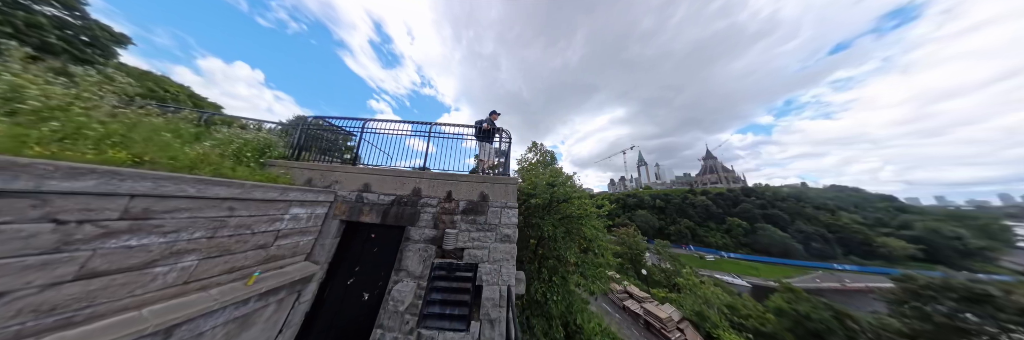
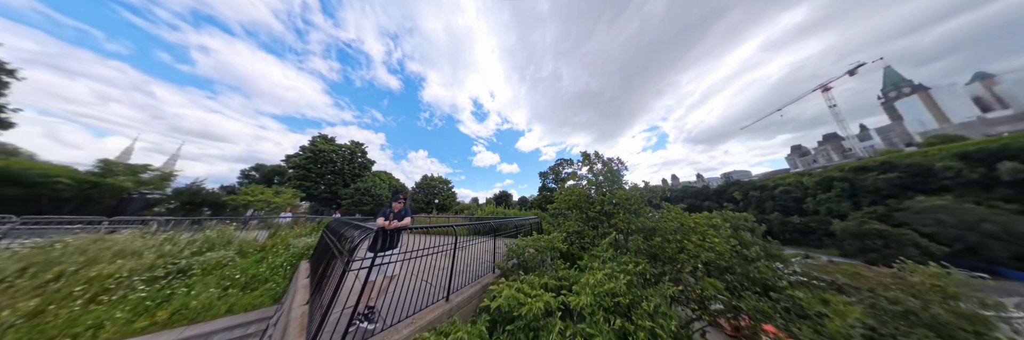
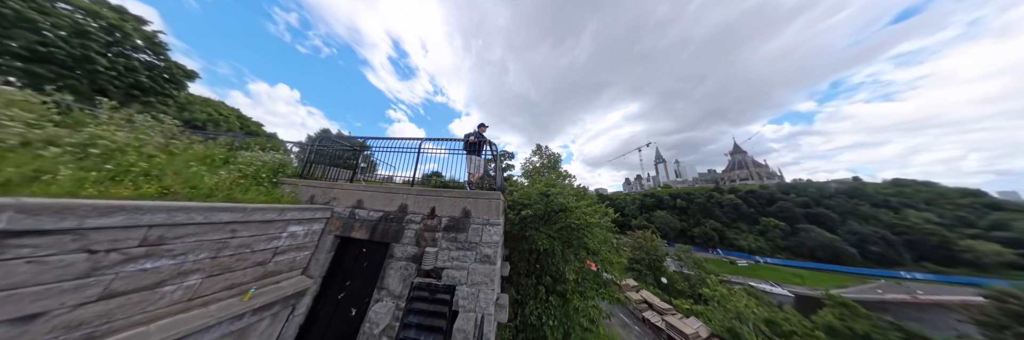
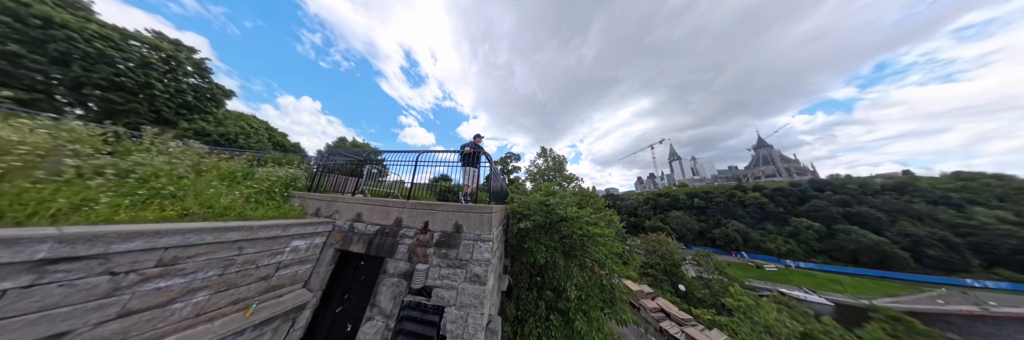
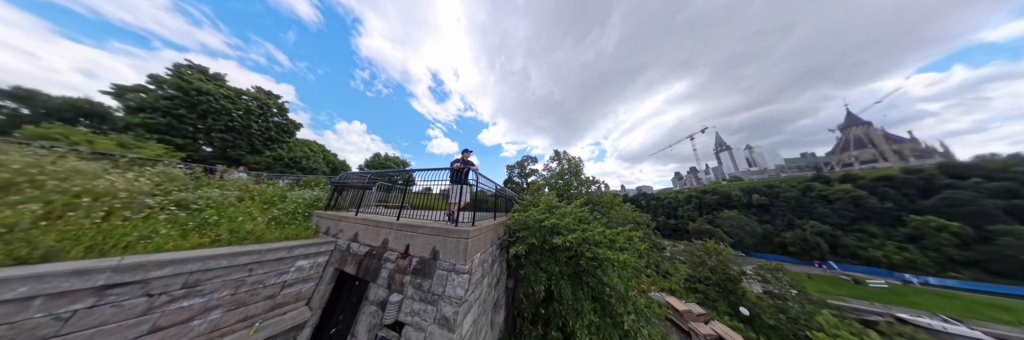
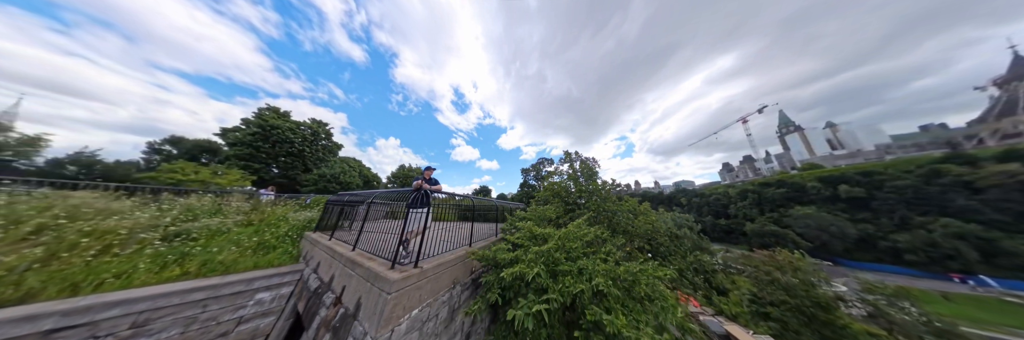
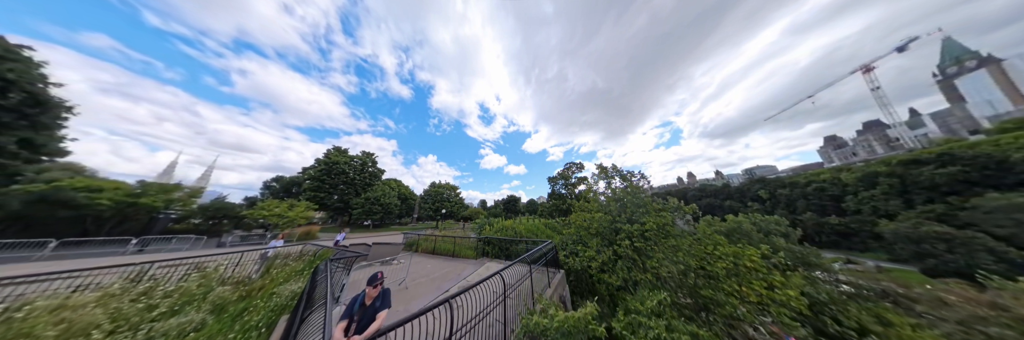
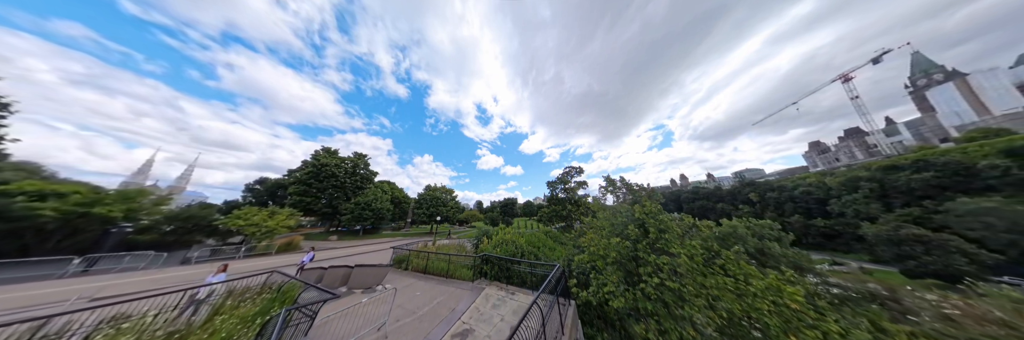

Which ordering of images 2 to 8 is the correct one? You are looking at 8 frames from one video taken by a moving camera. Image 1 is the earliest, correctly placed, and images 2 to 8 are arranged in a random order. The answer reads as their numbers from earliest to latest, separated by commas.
3, 4, 5, 6, 2, 7, 8
